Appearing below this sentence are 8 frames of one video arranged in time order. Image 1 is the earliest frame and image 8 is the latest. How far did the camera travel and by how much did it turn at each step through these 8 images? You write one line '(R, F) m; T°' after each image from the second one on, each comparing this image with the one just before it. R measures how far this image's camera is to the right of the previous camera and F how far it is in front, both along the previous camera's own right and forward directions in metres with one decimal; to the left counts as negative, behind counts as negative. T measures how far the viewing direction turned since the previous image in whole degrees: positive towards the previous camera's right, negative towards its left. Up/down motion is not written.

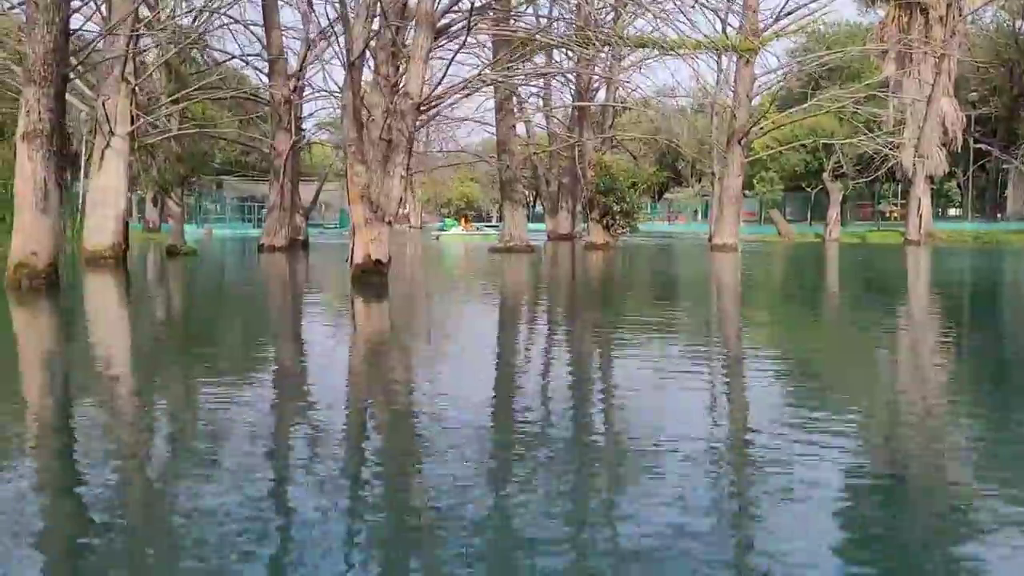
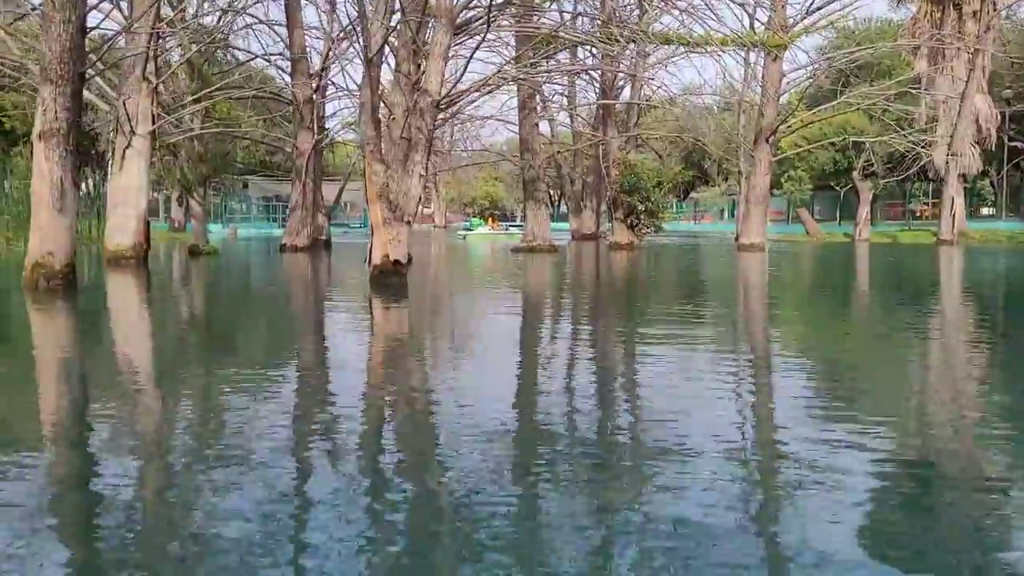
(0.0, +0.1) m; -1°
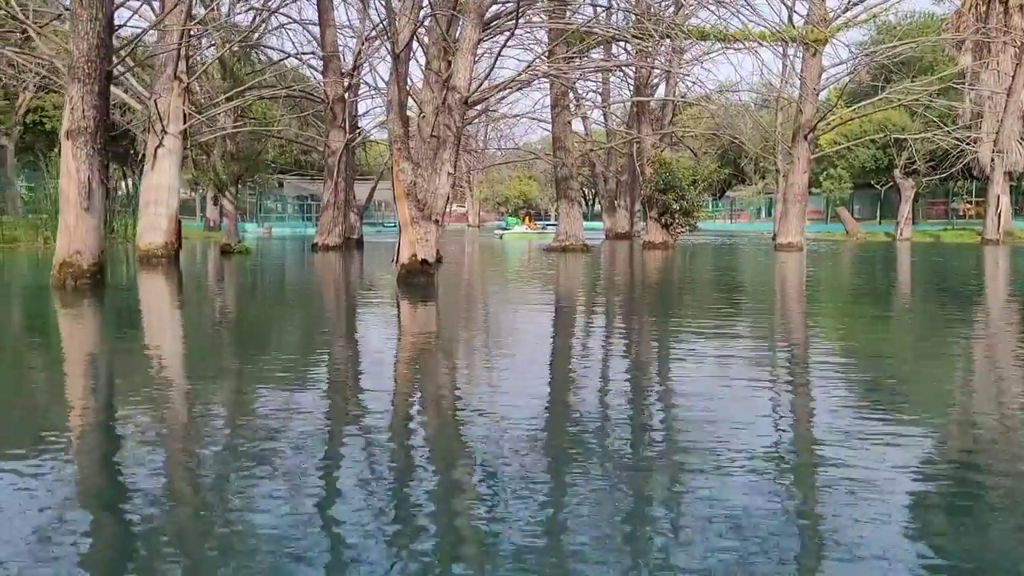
(0.0, +0.1) m; -2°
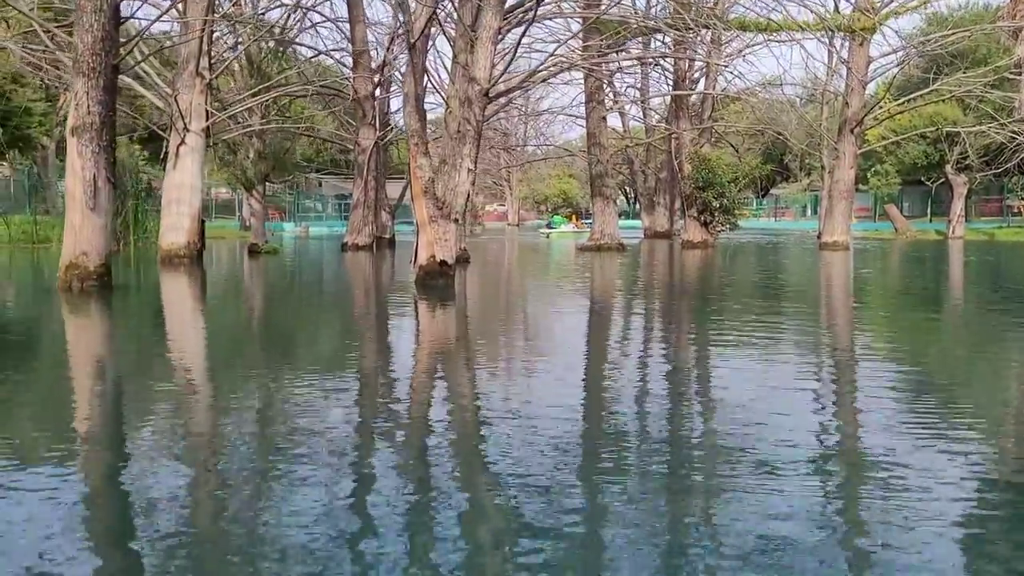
(+0.1, +0.3) m; -2°
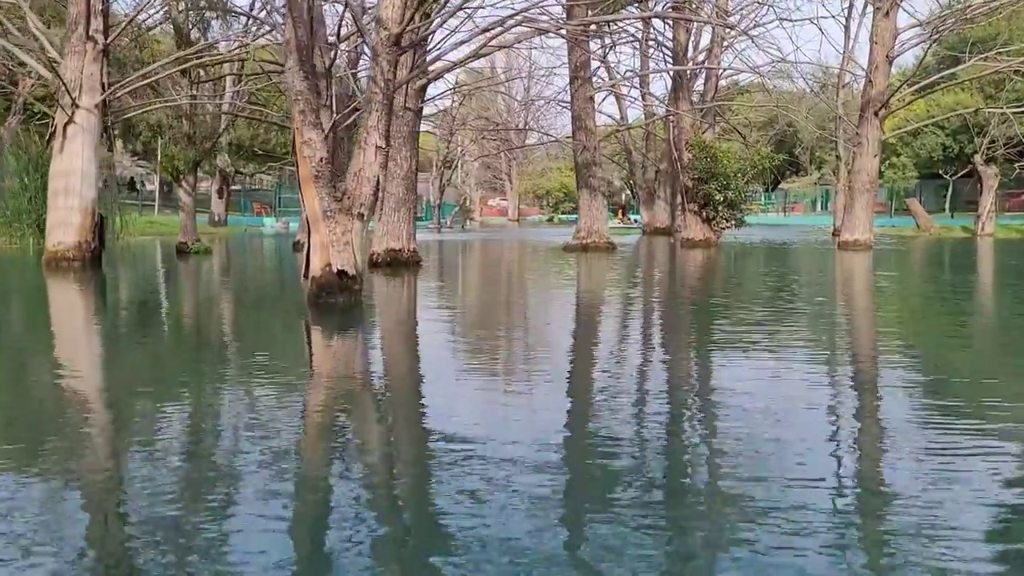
(+0.3, +1.2) m; 0°
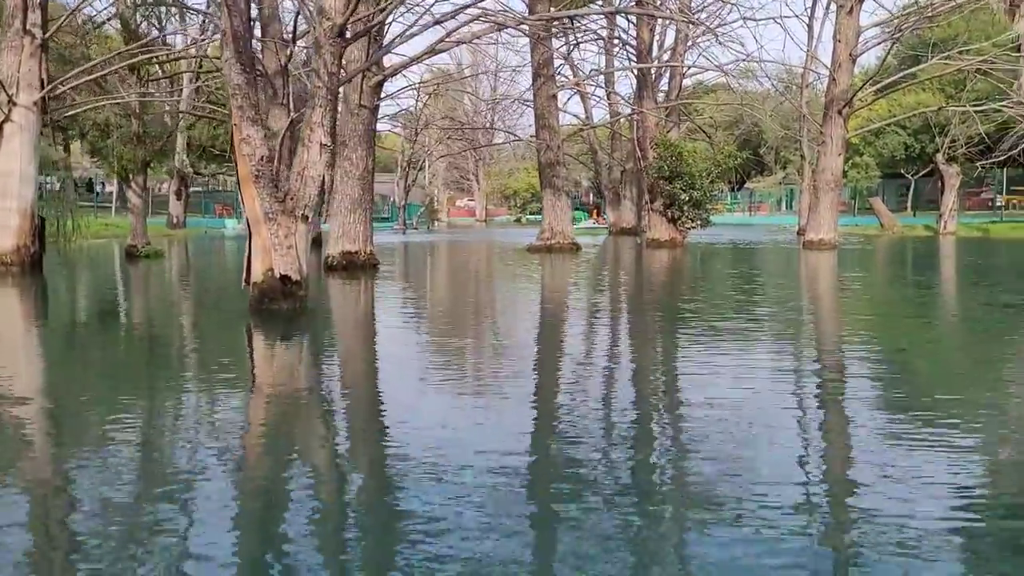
(0.0, +0.2) m; +2°
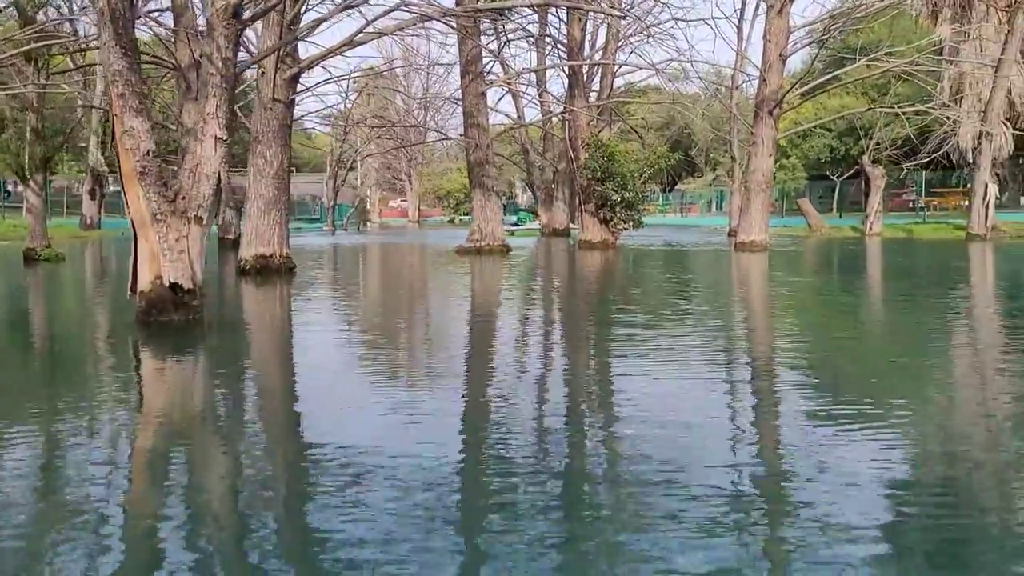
(0.0, +0.3) m; +4°
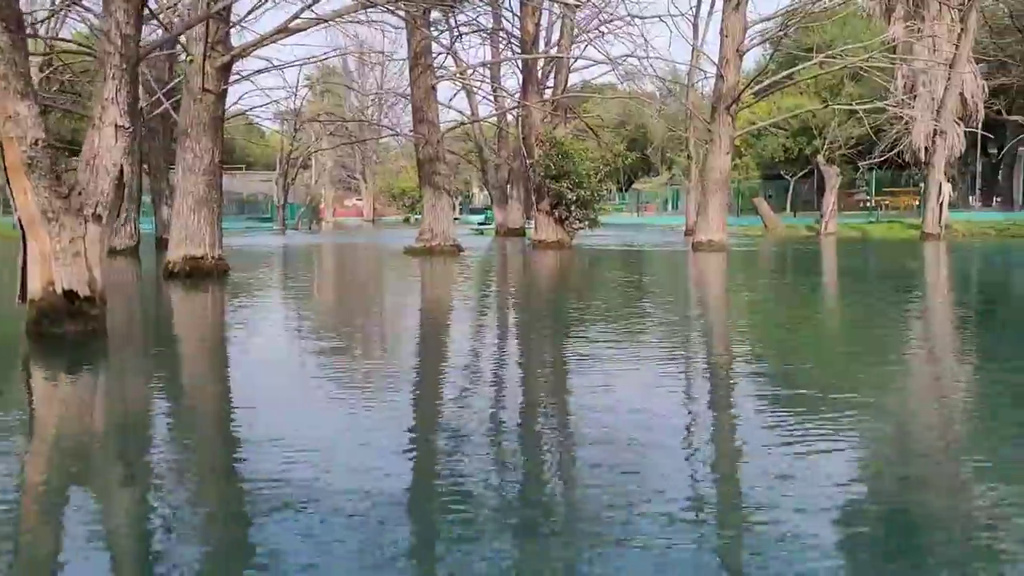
(0.0, +0.3) m; +2°
